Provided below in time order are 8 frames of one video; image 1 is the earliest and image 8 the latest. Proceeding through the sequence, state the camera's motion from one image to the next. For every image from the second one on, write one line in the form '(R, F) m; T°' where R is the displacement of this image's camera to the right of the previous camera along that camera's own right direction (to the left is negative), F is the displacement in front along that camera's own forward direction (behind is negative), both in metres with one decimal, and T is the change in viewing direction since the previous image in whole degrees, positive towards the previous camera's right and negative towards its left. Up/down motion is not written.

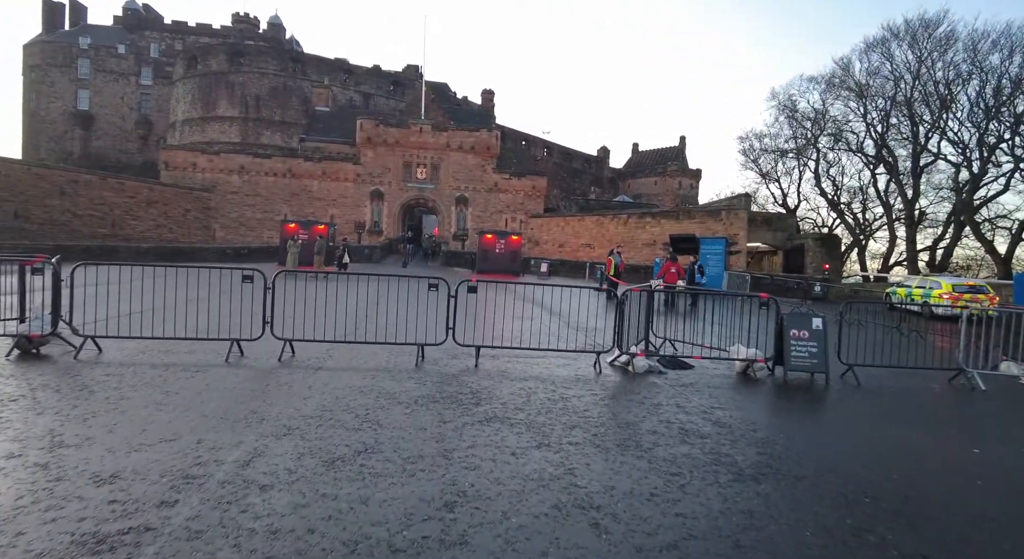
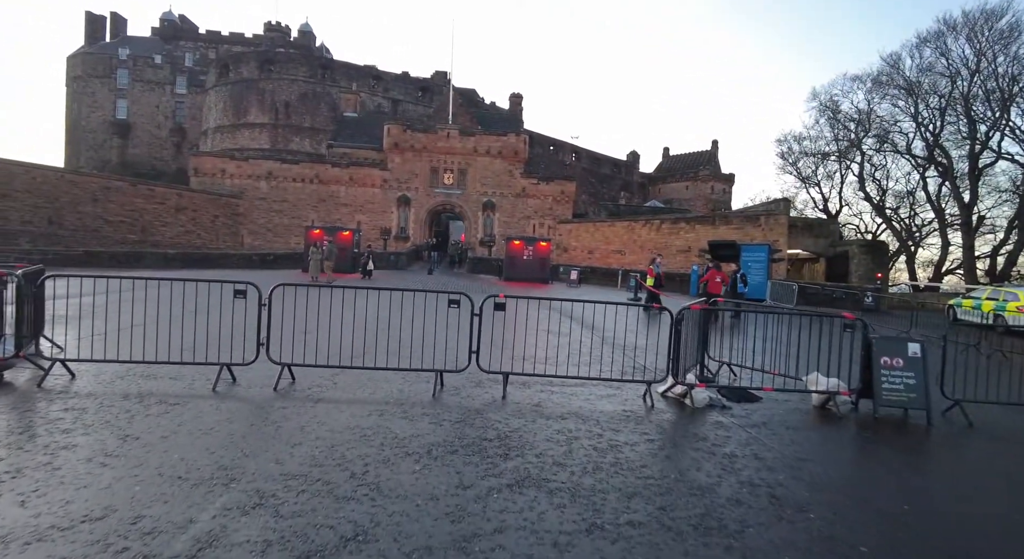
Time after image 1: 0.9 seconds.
(-0.1, +1.0) m; -3°
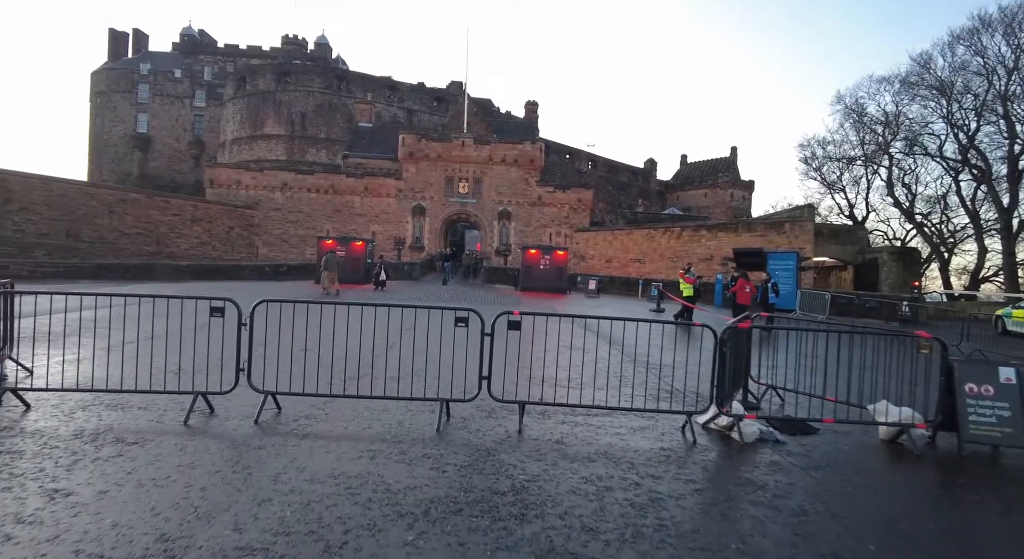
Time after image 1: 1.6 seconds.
(0.0, +0.7) m; -2°
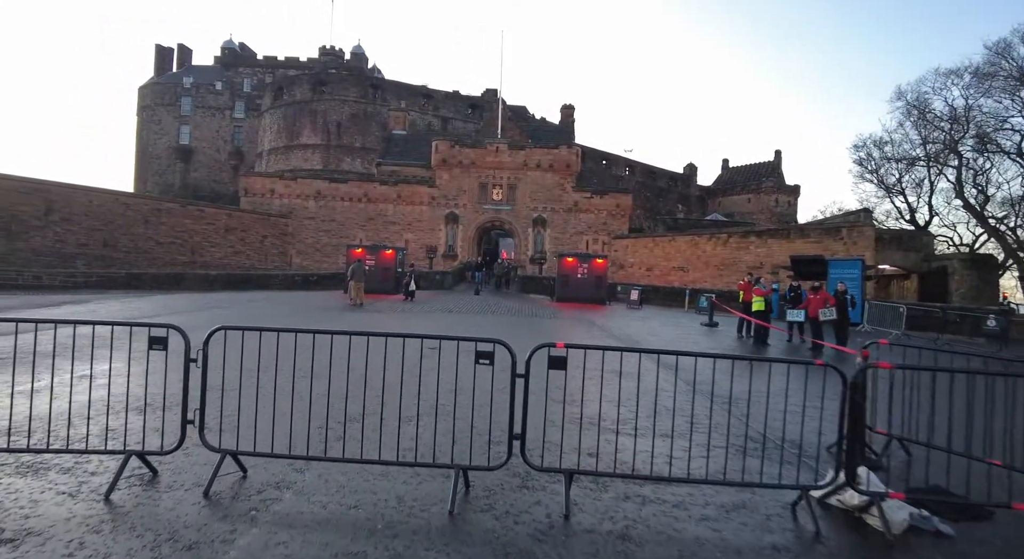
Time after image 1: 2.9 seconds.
(-0.1, +1.3) m; -4°
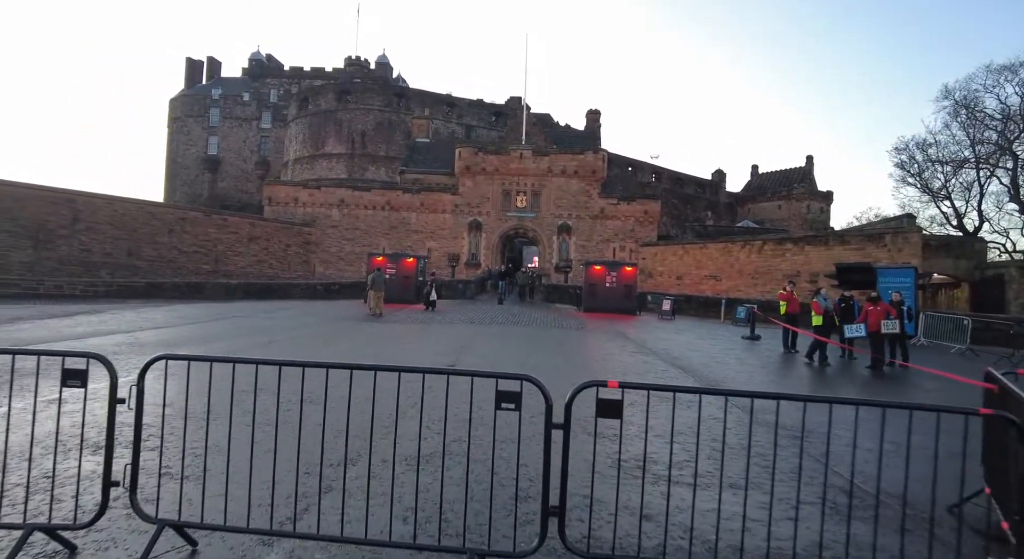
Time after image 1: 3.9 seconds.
(-0.1, +0.9) m; -3°
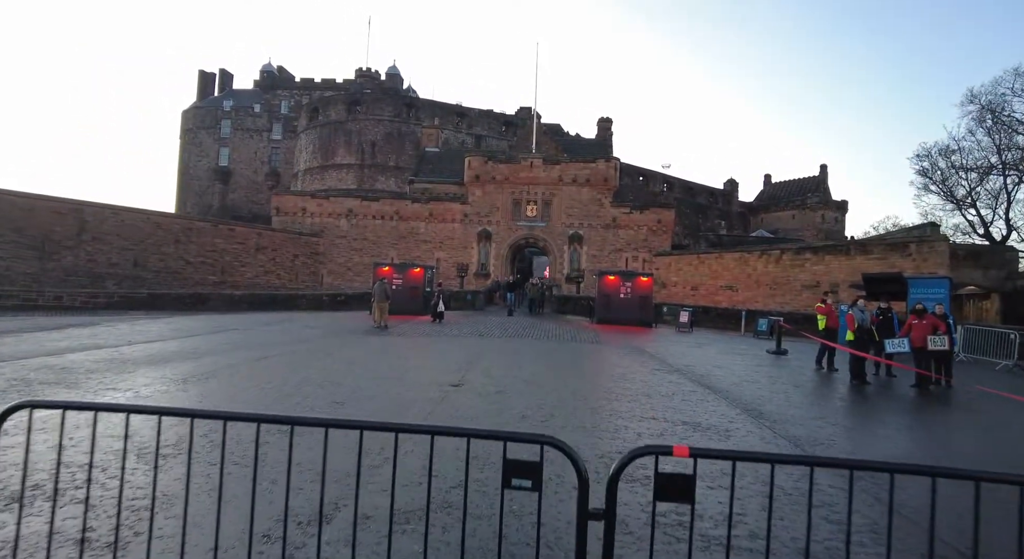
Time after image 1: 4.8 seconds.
(0.0, +0.8) m; -1°
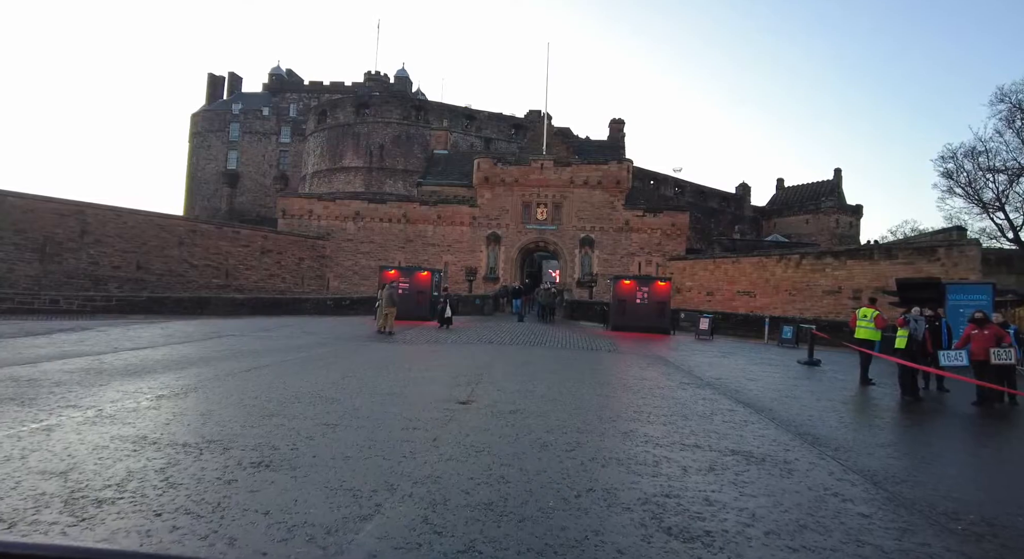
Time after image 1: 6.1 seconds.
(-0.1, +0.9) m; -1°
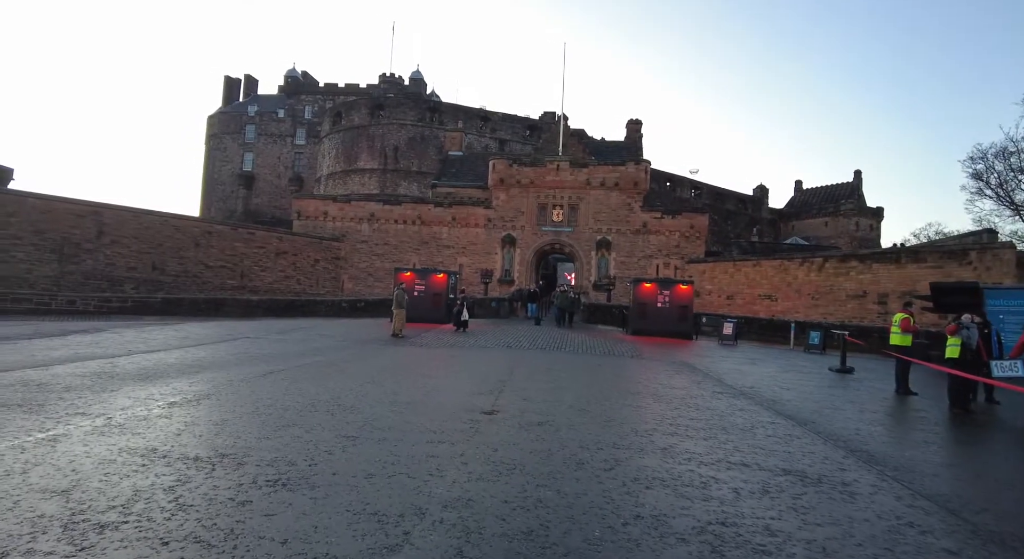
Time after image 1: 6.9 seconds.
(-0.2, +0.4) m; -1°
